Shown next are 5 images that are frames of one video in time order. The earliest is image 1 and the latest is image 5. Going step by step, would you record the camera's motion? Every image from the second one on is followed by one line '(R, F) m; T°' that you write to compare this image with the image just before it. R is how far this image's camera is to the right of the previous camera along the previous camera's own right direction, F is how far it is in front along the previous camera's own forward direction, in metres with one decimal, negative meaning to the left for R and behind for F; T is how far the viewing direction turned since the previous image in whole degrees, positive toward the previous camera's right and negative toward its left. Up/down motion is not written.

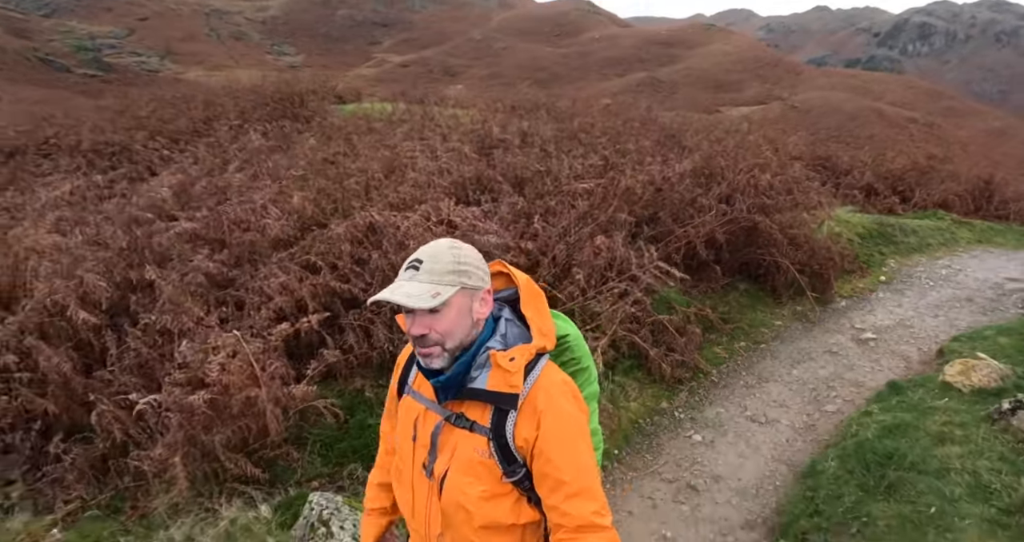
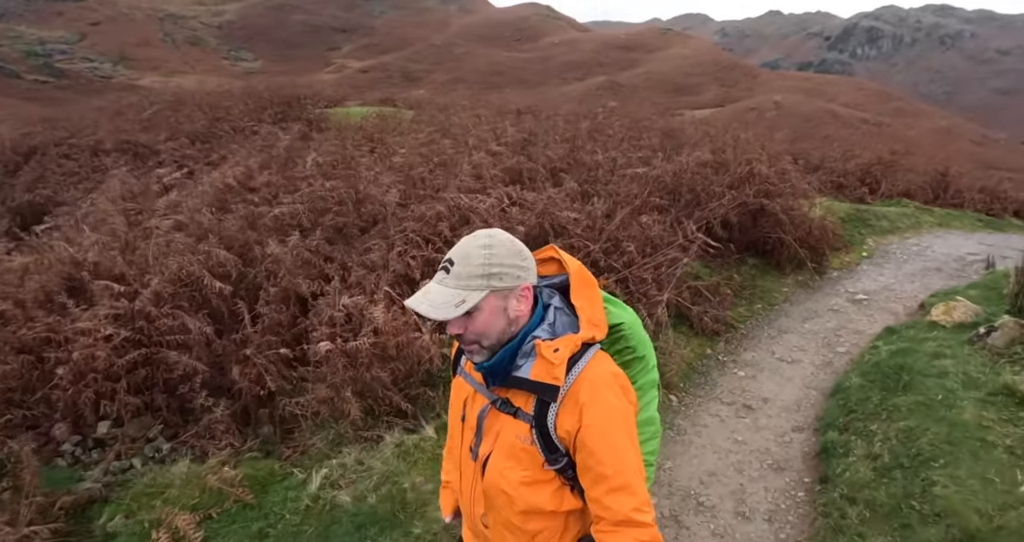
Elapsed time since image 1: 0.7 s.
(-1.1, -0.9) m; +3°
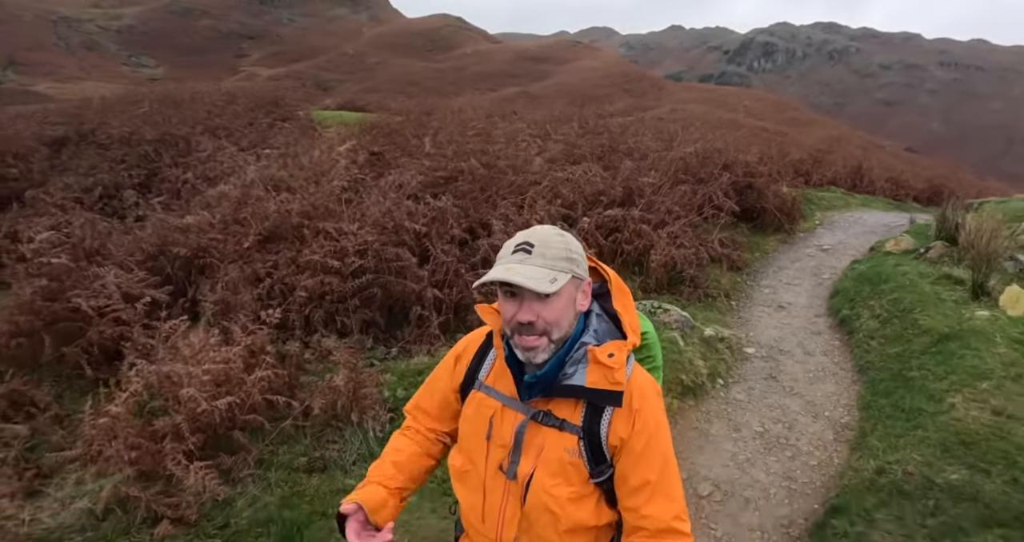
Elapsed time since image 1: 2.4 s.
(-2.3, -1.8) m; +8°
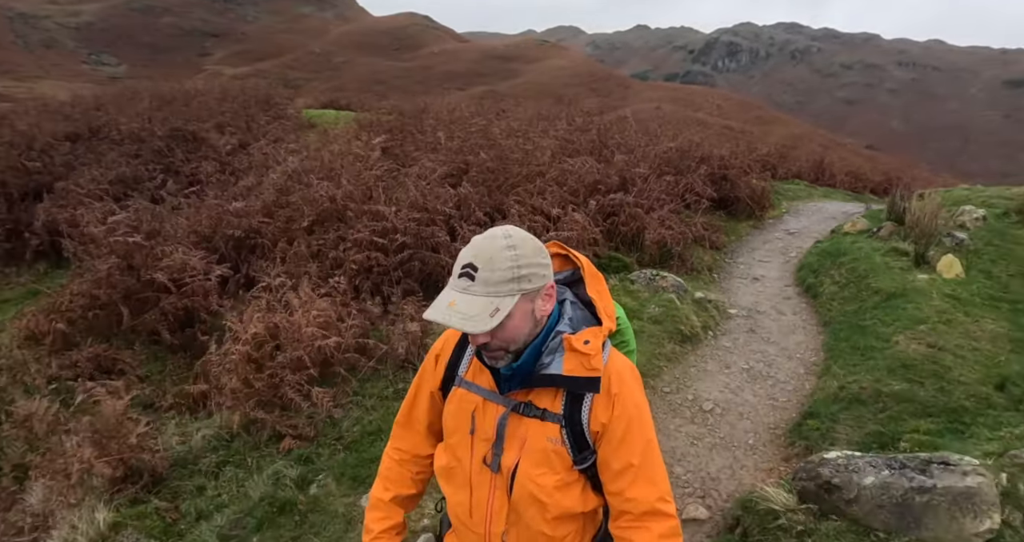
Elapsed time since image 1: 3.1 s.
(-0.6, -0.9) m; +3°
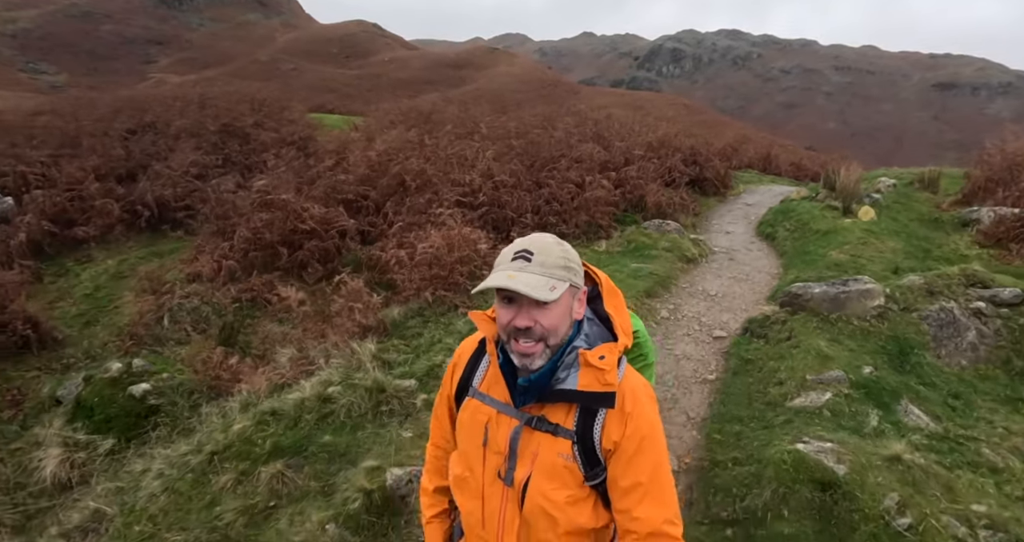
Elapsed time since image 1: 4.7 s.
(-1.5, -2.3) m; +4°
